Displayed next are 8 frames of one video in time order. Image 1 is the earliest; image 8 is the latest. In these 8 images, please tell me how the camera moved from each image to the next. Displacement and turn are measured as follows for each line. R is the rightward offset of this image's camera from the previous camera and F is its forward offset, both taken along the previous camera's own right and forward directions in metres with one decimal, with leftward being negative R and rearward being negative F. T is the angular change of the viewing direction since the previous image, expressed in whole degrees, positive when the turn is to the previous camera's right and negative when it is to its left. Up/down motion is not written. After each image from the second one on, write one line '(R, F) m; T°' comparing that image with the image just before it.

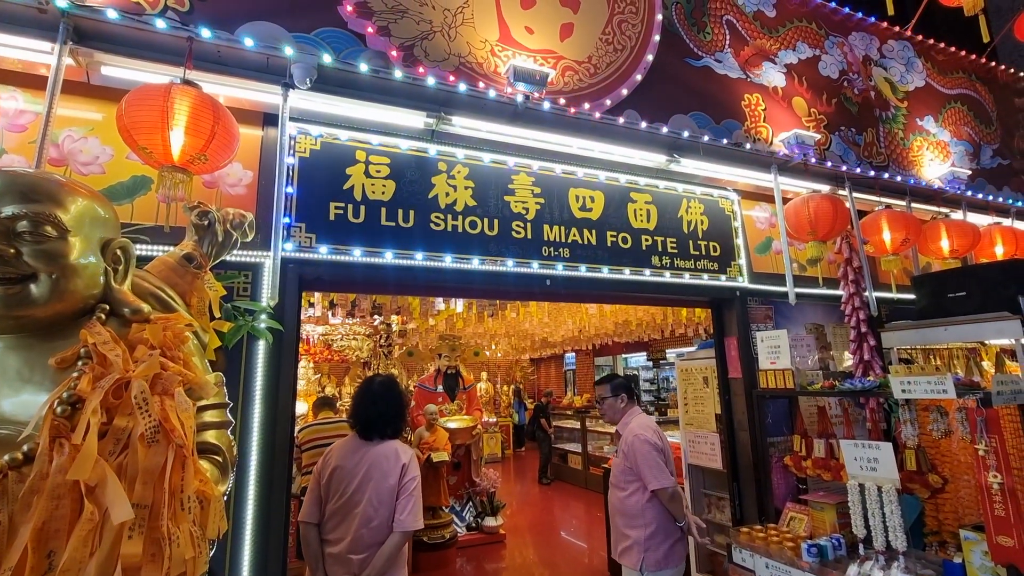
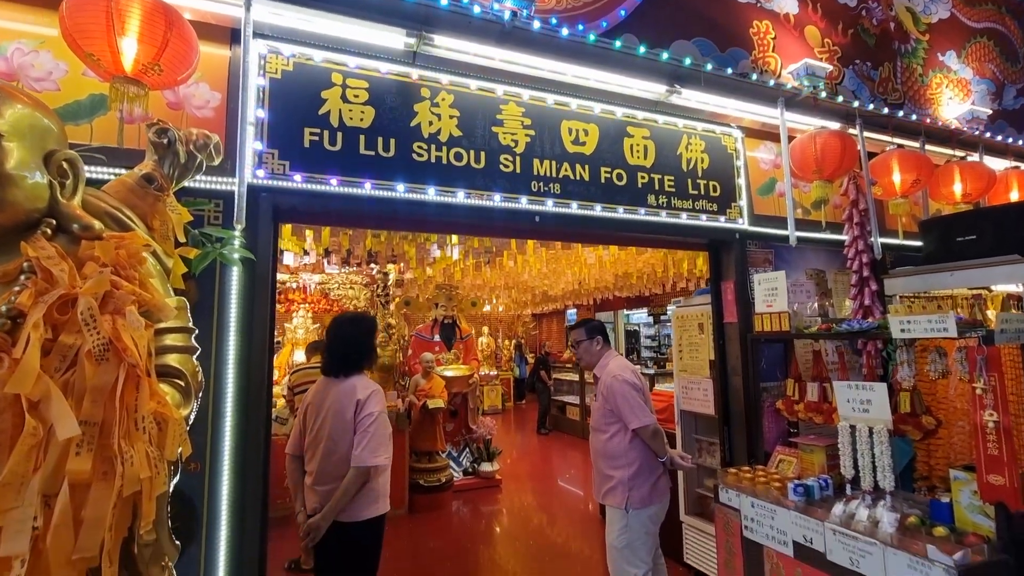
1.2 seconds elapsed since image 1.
(+0.1, +0.1) m; -1°
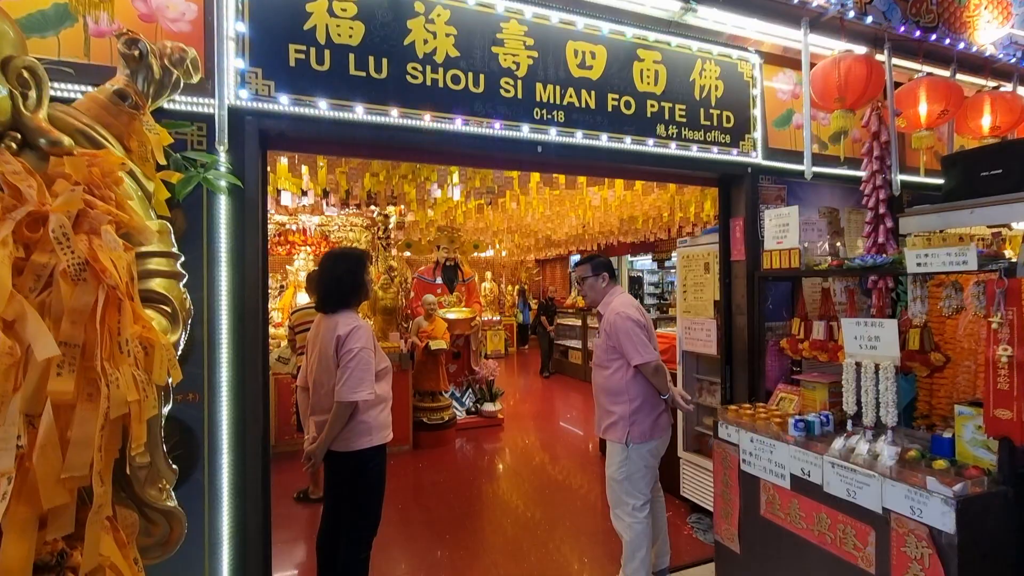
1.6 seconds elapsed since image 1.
(0.0, +0.1) m; 0°
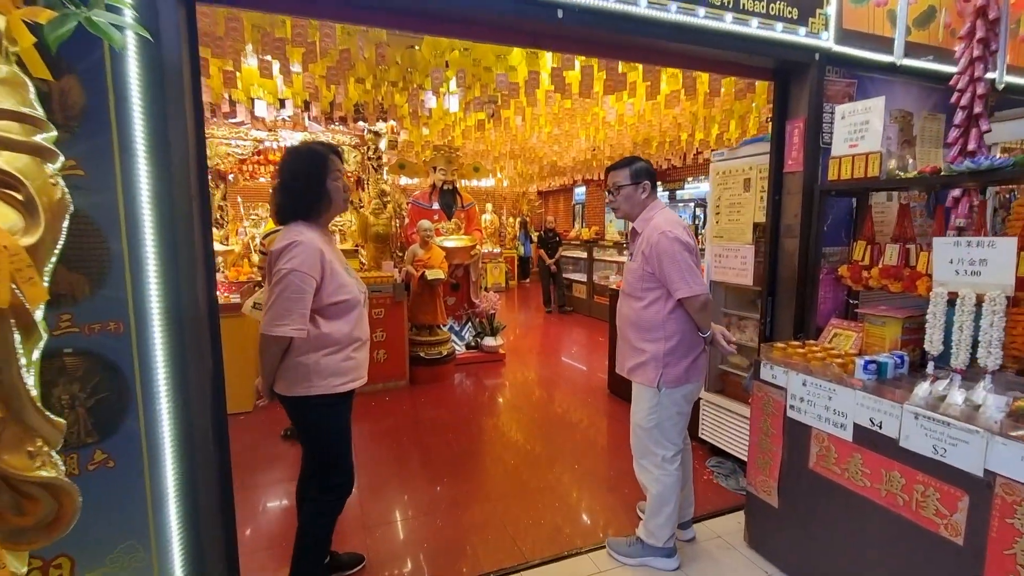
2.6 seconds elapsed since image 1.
(0.0, +0.4) m; 0°
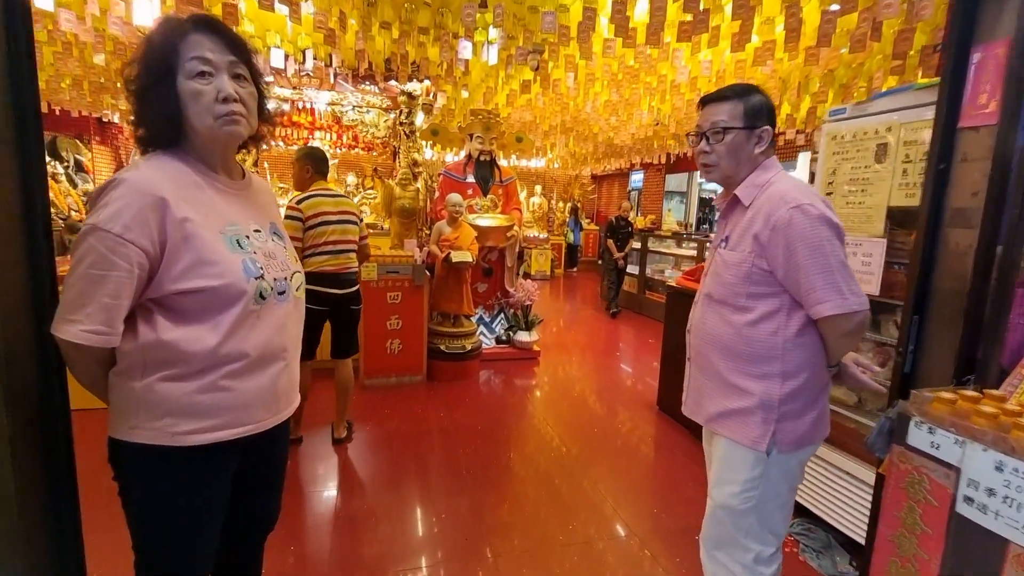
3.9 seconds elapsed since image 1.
(+0.1, +0.6) m; -6°
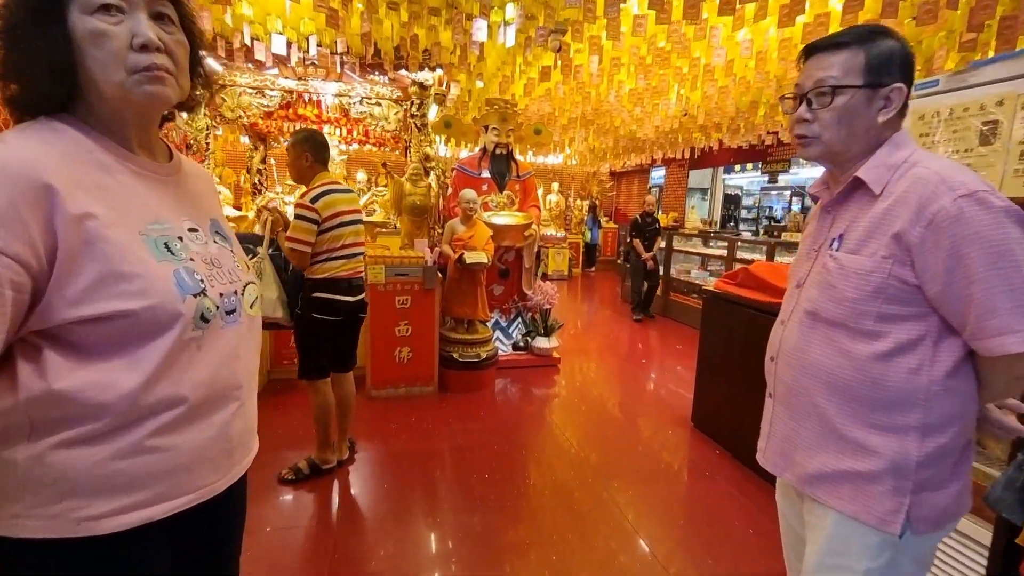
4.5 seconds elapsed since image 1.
(0.0, +0.3) m; -2°
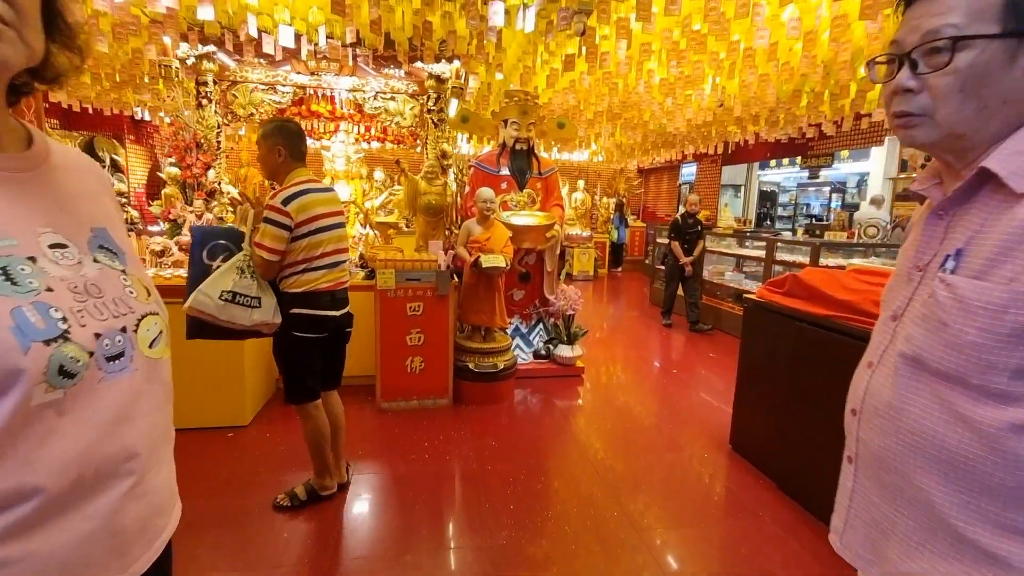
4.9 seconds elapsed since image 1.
(0.0, +0.3) m; -3°
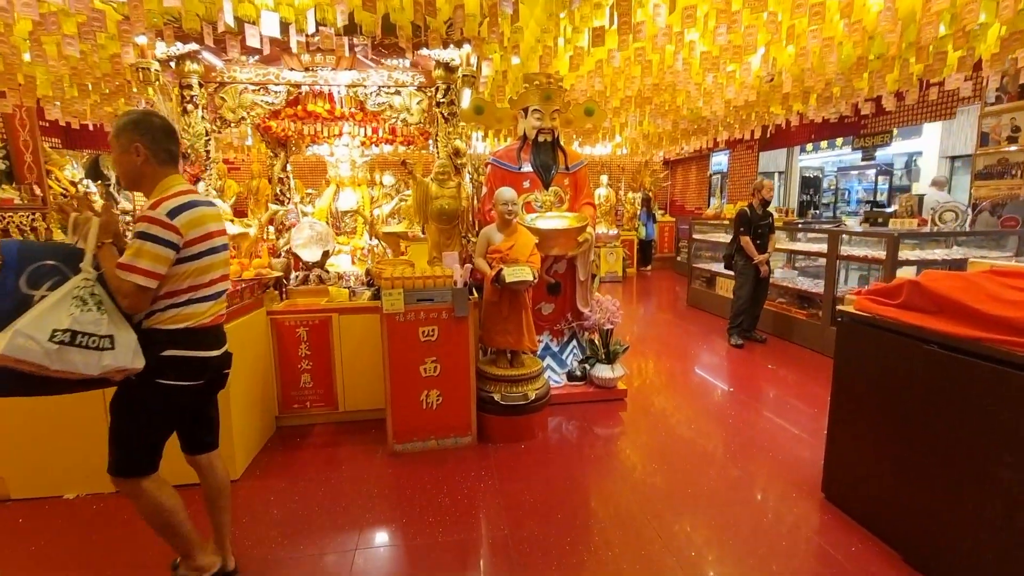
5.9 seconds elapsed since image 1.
(0.0, +0.5) m; -3°
